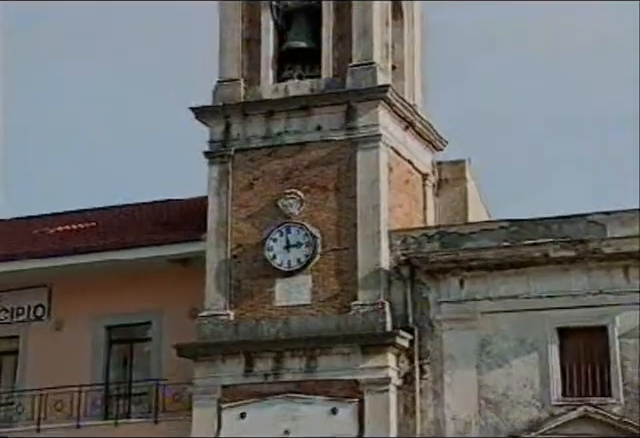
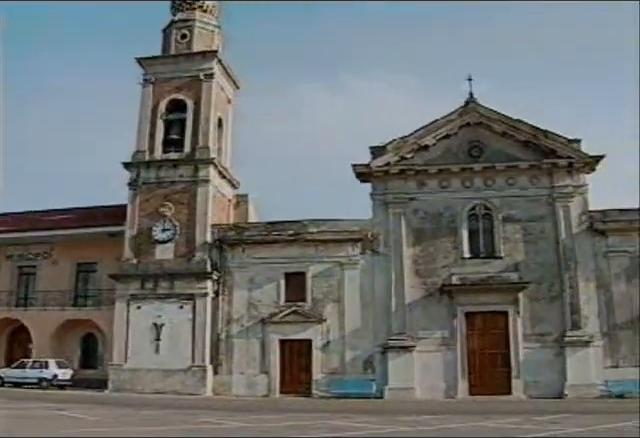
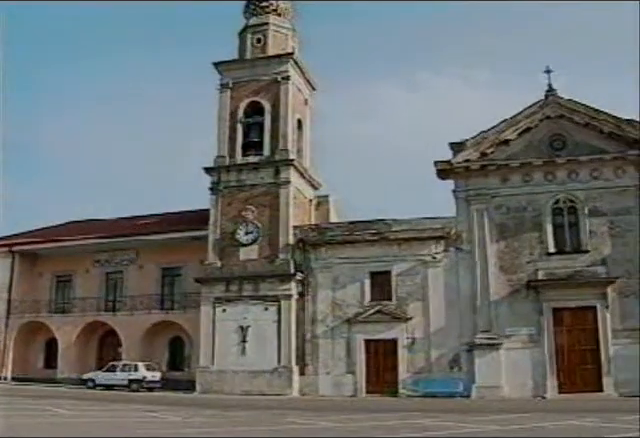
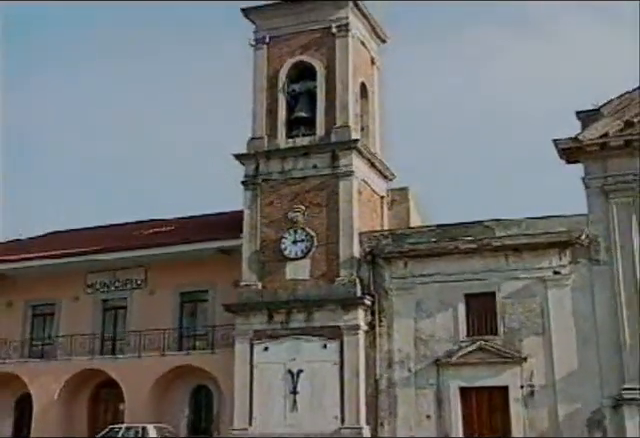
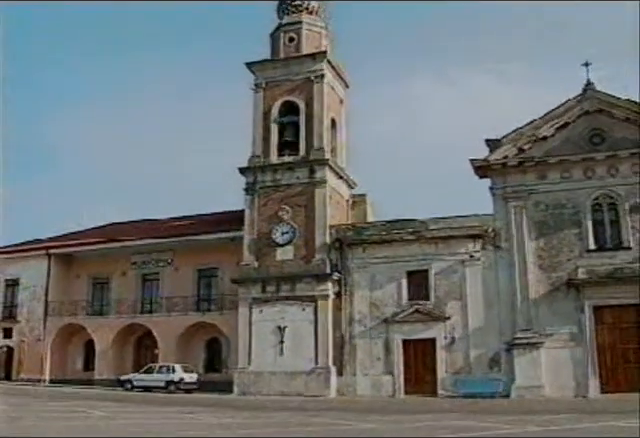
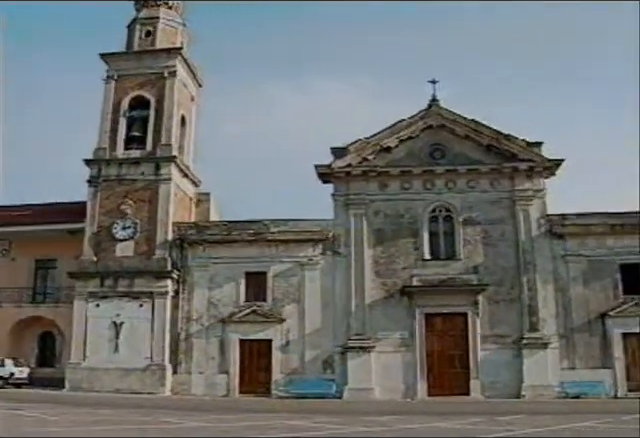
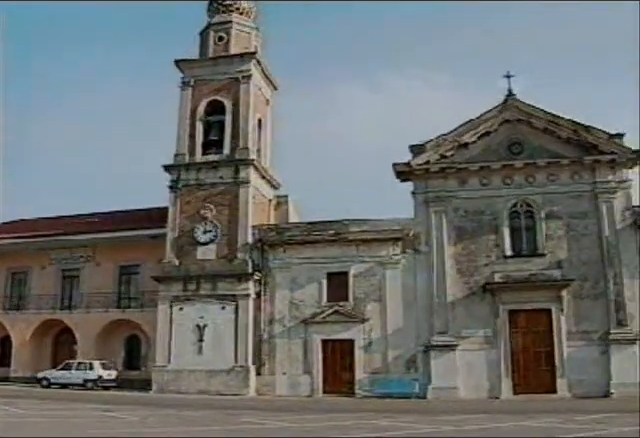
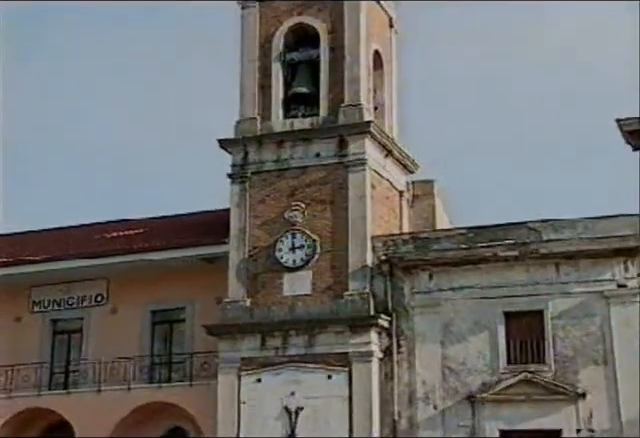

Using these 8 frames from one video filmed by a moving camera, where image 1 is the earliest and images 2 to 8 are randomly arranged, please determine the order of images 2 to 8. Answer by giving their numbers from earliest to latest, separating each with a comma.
8, 4, 5, 3, 7, 2, 6
